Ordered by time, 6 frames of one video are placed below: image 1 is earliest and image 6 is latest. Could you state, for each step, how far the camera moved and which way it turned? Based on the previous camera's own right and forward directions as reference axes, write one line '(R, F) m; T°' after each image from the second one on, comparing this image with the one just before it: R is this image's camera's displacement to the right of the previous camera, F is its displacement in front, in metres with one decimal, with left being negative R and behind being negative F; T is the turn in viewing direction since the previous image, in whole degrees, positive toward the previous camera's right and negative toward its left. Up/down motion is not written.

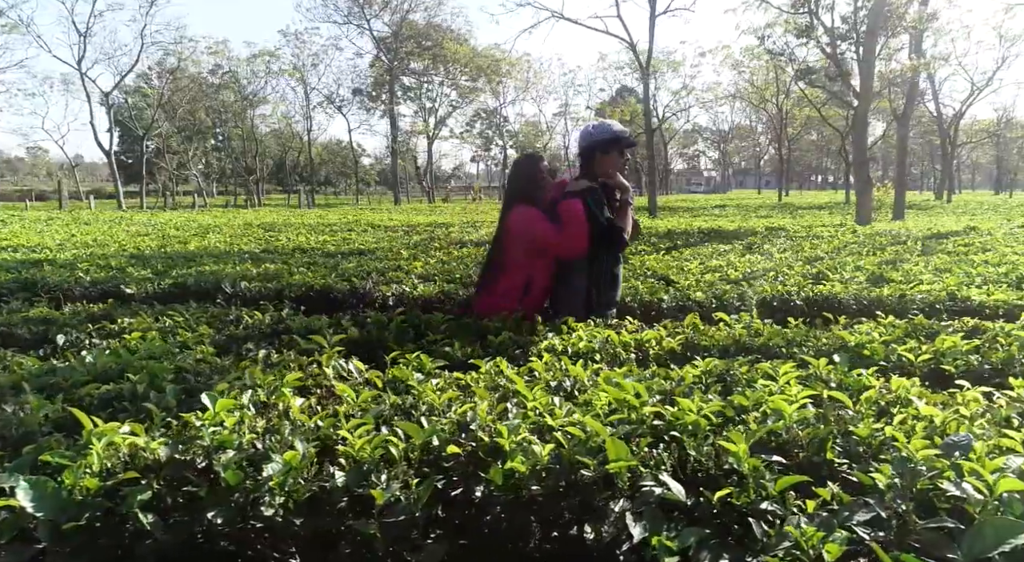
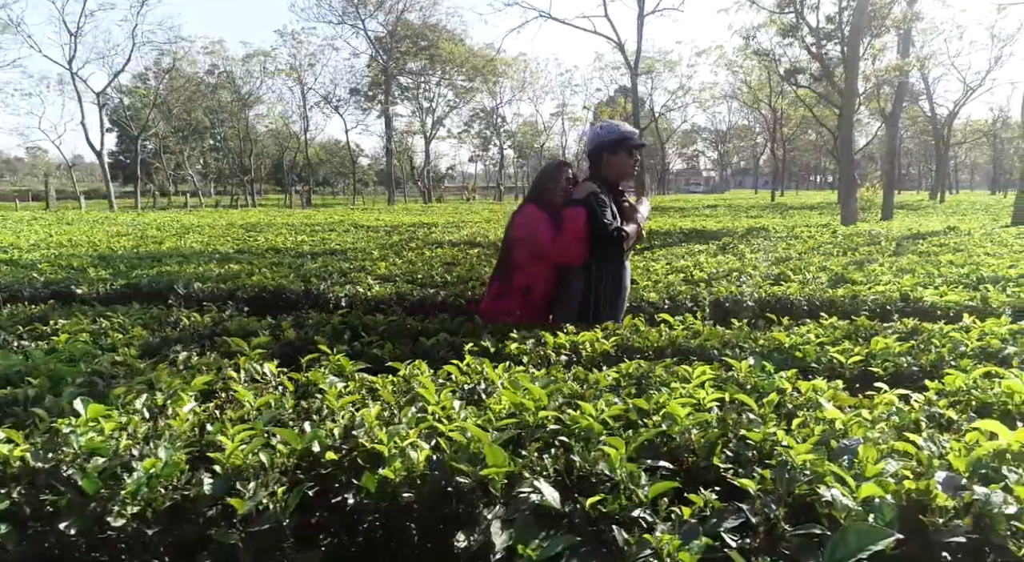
(+0.3, 0.0) m; +1°
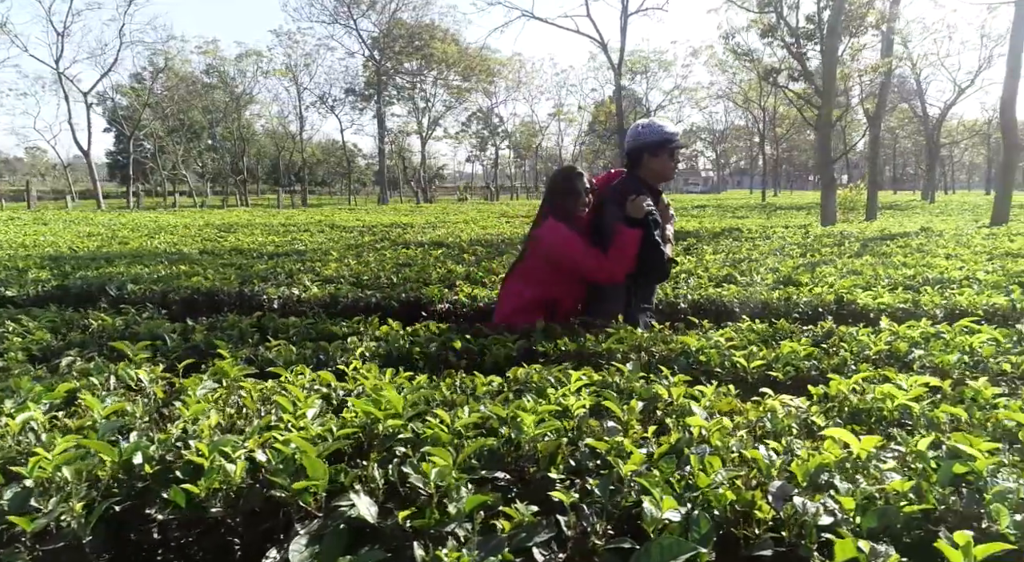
(+0.4, +0.1) m; +1°
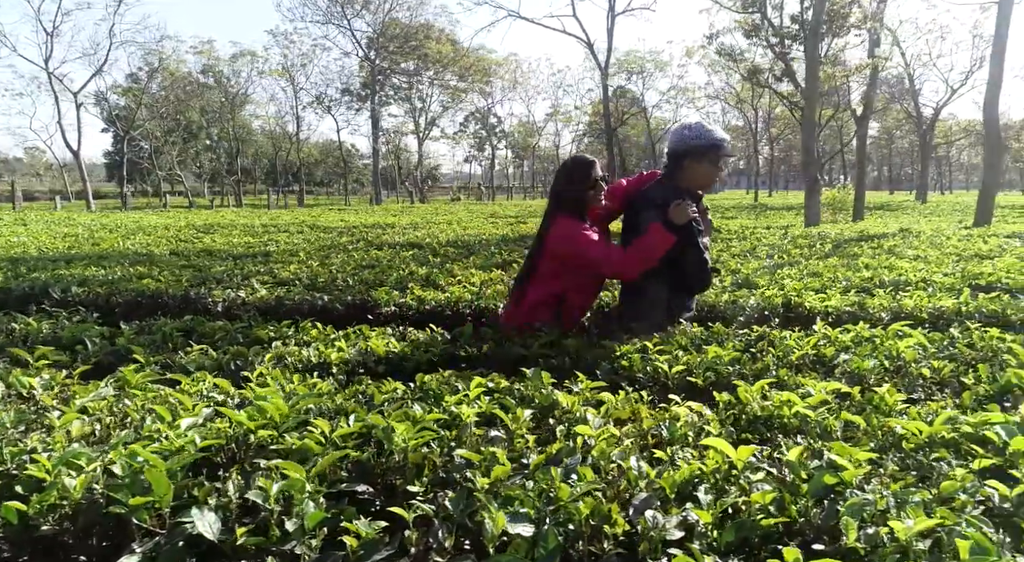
(+0.3, +0.1) m; +1°
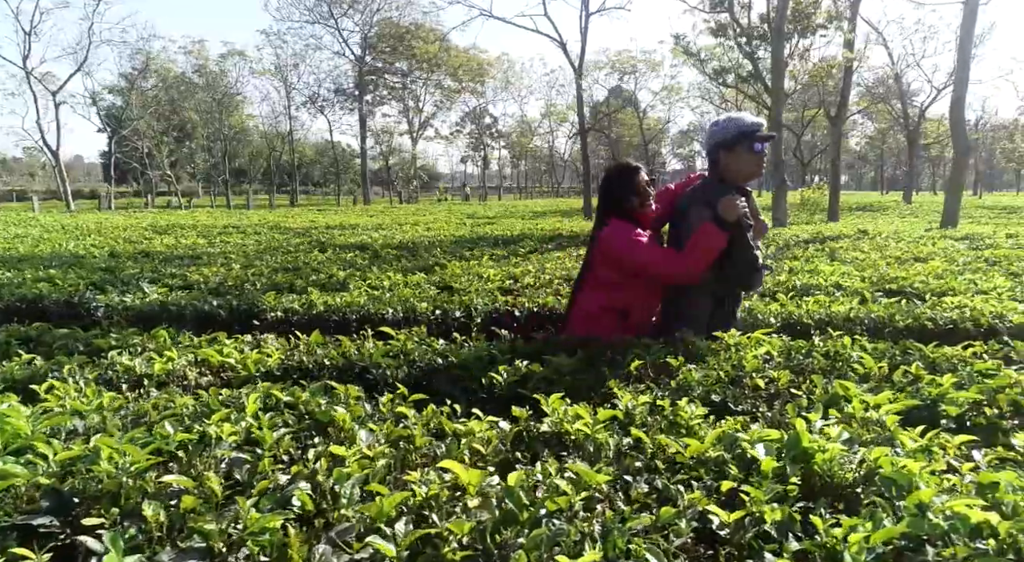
(+0.7, +0.1) m; +1°
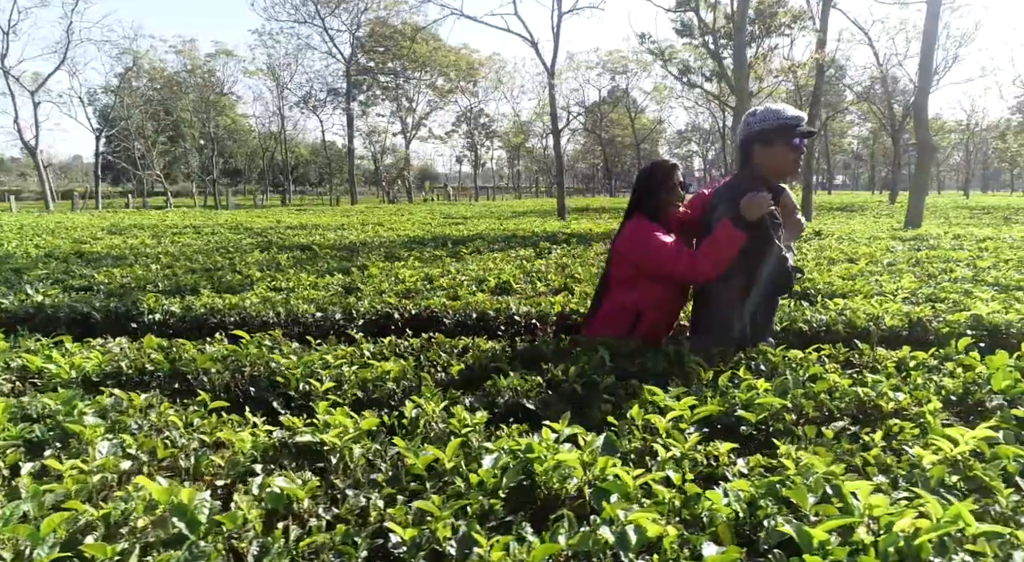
(+0.7, +0.1) m; +1°
